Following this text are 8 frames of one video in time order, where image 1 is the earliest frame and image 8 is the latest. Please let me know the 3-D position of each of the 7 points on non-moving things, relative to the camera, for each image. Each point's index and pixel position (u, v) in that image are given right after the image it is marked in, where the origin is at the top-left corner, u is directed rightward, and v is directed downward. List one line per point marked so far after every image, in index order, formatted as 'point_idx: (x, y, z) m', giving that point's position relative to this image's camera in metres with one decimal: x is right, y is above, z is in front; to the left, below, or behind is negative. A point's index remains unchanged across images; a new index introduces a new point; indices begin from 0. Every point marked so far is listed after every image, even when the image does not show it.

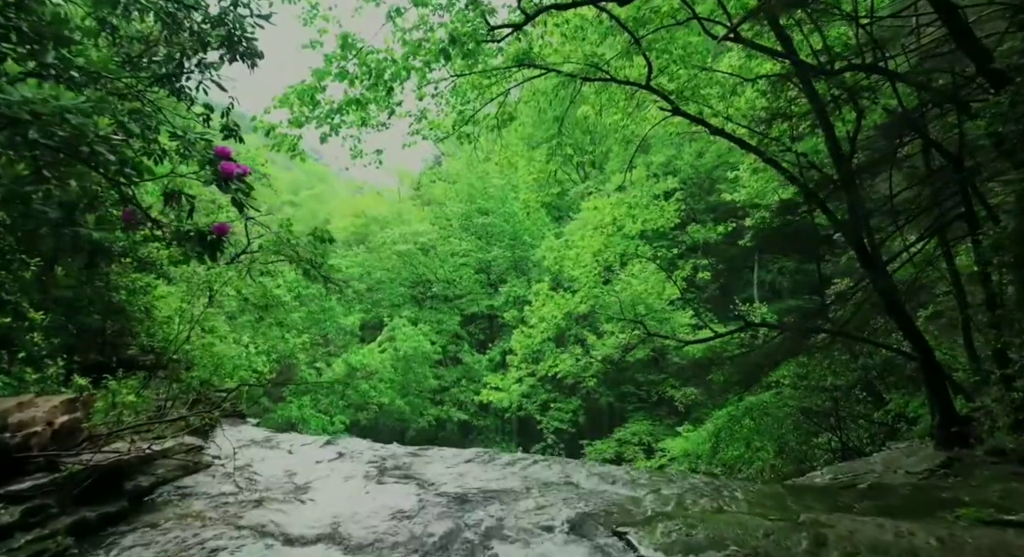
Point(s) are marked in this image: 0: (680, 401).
0: (+3.7, -2.6, +17.7) m
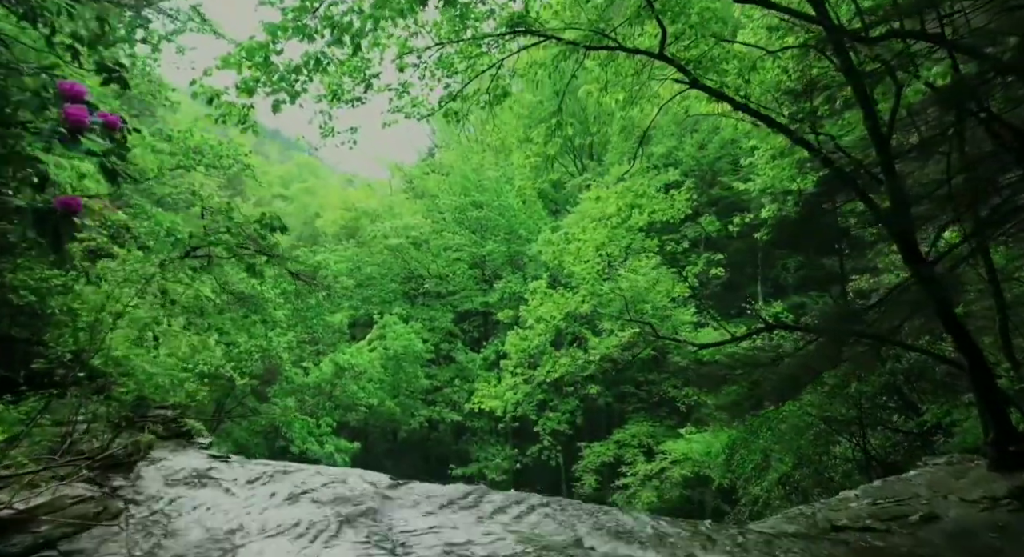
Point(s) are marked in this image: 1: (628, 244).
0: (+3.6, -2.5, +16.9) m
1: (+2.0, +0.6, +13.4) m
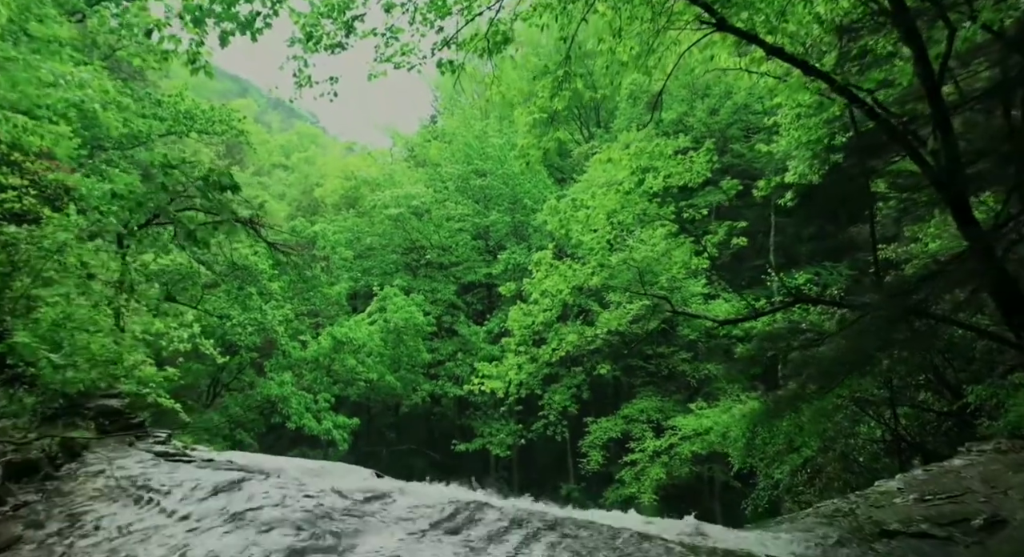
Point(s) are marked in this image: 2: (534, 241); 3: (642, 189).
0: (+3.6, -1.9, +16.3) m
1: (+2.0, +1.1, +12.7) m
2: (+0.5, +0.9, +18.8) m
3: (+2.0, +1.4, +12.5) m
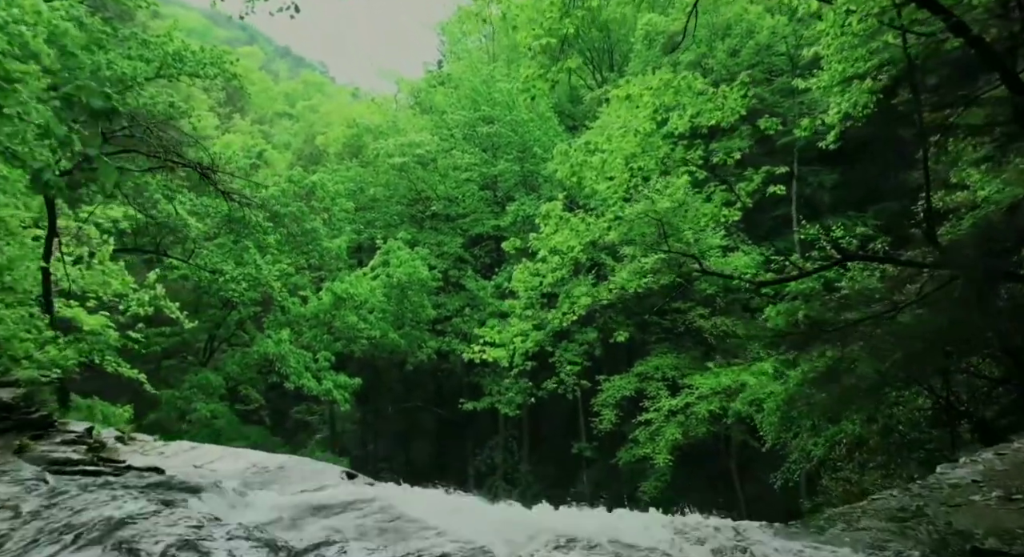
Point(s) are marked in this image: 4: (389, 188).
0: (+3.8, -1.0, +15.5) m
1: (+2.1, +1.8, +11.7) m
2: (+0.7, +1.9, +17.8) m
3: (+2.2, +2.1, +11.5) m
4: (-2.9, +2.2, +19.4) m
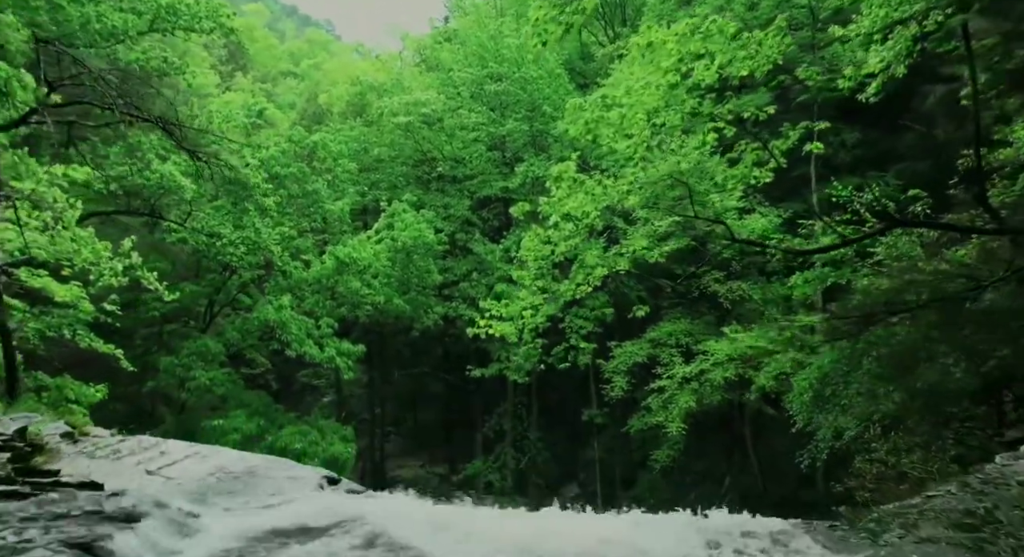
0: (+4.0, -0.3, +15.0) m
1: (+2.3, +2.3, +11.1) m
2: (+0.9, +2.7, +17.2) m
3: (+2.3, +2.6, +10.8) m
4: (-2.7, +3.0, +18.7) m
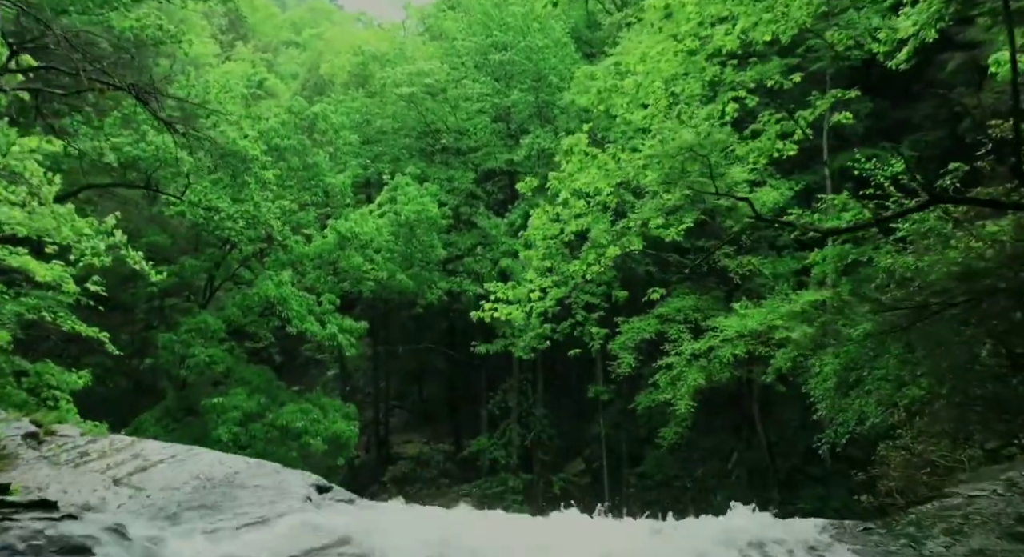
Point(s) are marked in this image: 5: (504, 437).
0: (+4.1, +0.1, +14.6) m
1: (+2.3, +2.6, +10.6) m
2: (+1.0, +3.2, +16.7) m
3: (+2.4, +2.9, +10.4) m
4: (-2.6, +3.6, +18.3) m
5: (-0.2, -3.8, +19.3) m
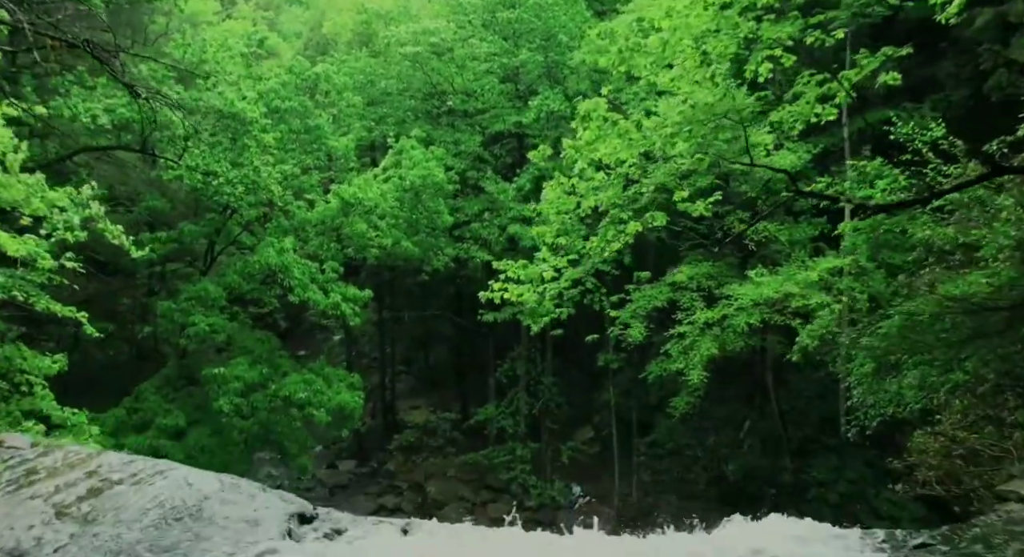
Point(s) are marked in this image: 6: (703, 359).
0: (+4.2, +0.7, +14.1) m
1: (+2.5, +3.0, +10.0) m
2: (+1.2, +3.9, +16.1) m
3: (+2.5, +3.3, +9.8) m
4: (-2.4, +4.3, +17.7) m
5: (0.0, -3.0, +19.0) m
6: (+3.3, -1.4, +13.9) m
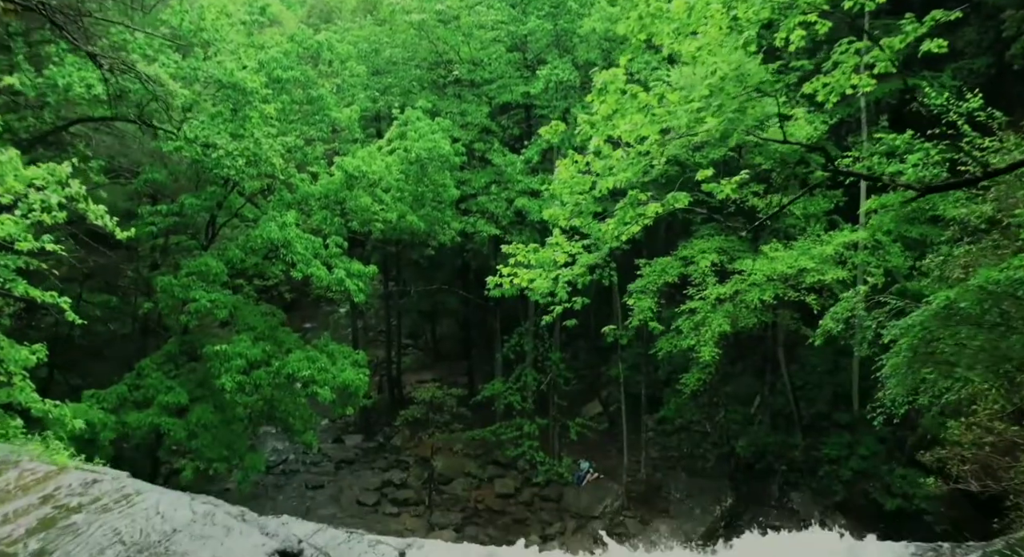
0: (+4.4, +1.1, +13.7) m
1: (+2.6, +3.2, +9.6) m
2: (+1.3, +4.4, +15.6) m
3: (+2.6, +3.5, +9.3) m
4: (-2.3, +4.9, +17.2) m
5: (+0.2, -2.4, +18.8) m
6: (+3.4, -1.0, +13.6) m
